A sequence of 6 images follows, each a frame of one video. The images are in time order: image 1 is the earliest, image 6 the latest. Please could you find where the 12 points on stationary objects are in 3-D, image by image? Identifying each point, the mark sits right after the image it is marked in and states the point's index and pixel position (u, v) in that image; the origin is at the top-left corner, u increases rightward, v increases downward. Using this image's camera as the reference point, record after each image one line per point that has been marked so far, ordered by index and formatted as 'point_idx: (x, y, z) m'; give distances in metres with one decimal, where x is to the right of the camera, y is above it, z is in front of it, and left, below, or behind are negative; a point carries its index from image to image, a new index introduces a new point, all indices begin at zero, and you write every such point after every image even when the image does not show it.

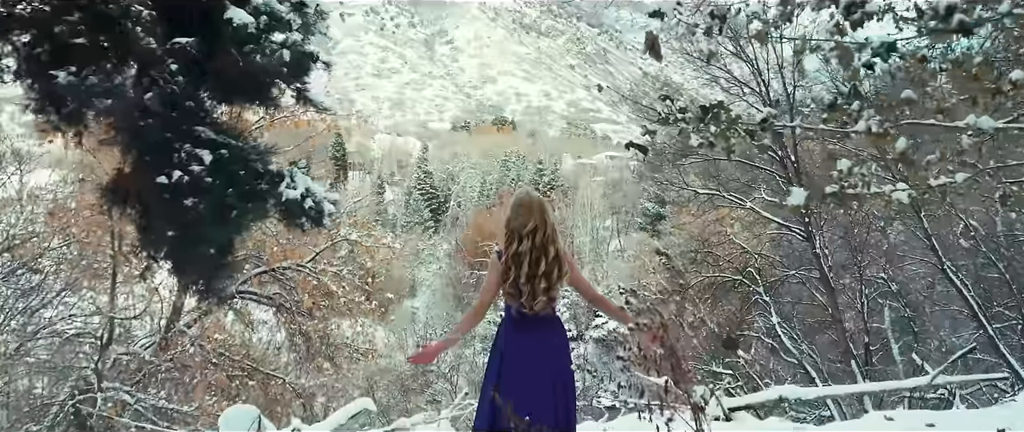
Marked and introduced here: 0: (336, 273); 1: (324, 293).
0: (-2.4, -0.8, +10.0) m
1: (-2.6, -1.1, +10.0) m
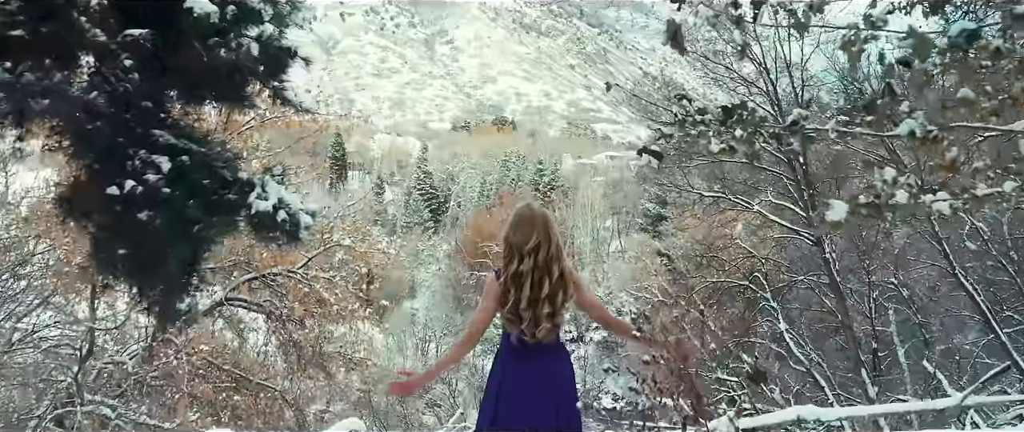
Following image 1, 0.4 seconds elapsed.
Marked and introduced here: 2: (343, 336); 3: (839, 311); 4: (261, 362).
0: (-2.4, -0.8, +9.7) m
1: (-2.6, -1.1, +9.6) m
2: (-2.4, -1.8, +10.6) m
3: (+5.2, -1.5, +11.7) m
4: (-3.3, -2.0, +9.7) m
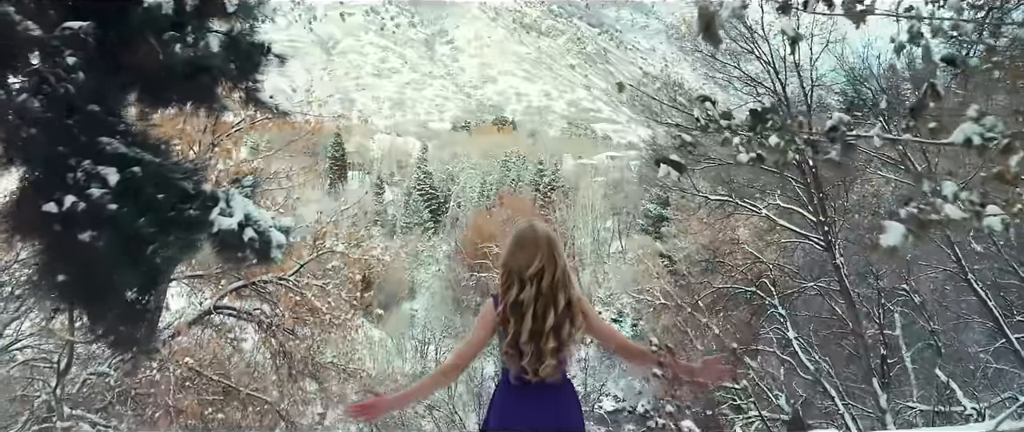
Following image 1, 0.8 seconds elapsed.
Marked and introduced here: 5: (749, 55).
0: (-2.4, -0.9, +9.3) m
1: (-2.6, -1.2, +9.3) m
2: (-2.4, -1.8, +10.2) m
3: (+5.2, -1.6, +11.3) m
4: (-3.3, -2.0, +9.4) m
5: (+3.6, +2.5, +11.2) m
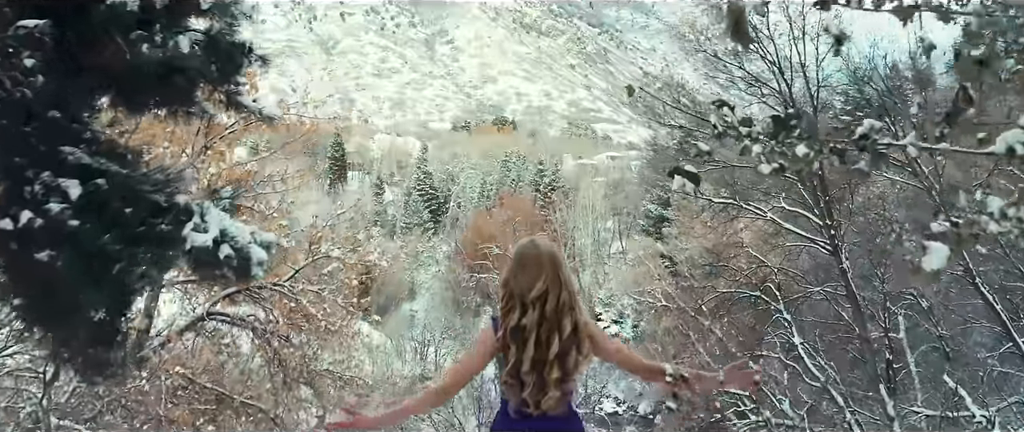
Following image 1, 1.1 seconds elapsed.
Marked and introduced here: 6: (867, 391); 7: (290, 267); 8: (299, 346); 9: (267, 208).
0: (-2.4, -0.9, +9.1) m
1: (-2.6, -1.2, +9.1) m
2: (-2.4, -1.9, +10.0) m
3: (+5.2, -1.6, +11.1) m
4: (-3.3, -2.1, +9.2) m
5: (+3.6, +2.5, +11.0) m
6: (+5.5, -2.7, +11.4) m
7: (-2.7, -0.6, +8.8) m
8: (-2.6, -1.6, +8.8) m
9: (-3.0, +0.1, +8.8) m
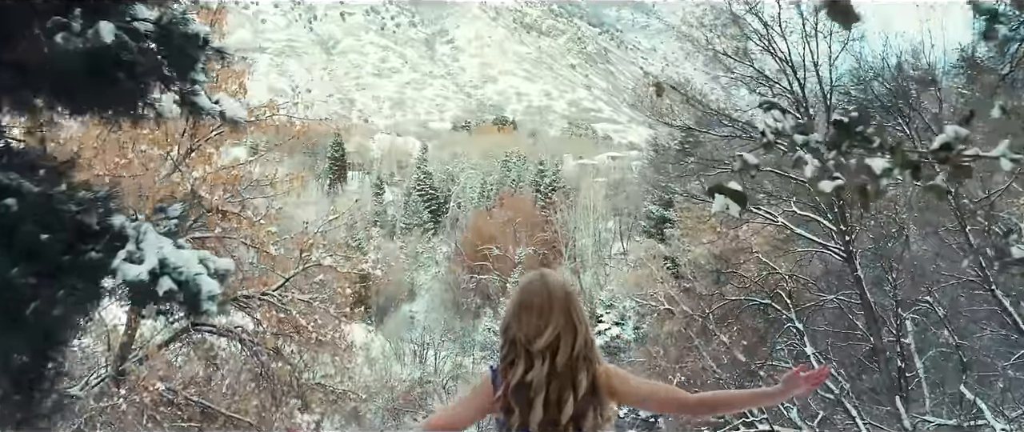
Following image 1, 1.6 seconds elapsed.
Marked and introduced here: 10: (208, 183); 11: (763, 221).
0: (-2.4, -1.0, +8.7) m
1: (-2.6, -1.3, +8.7) m
2: (-2.4, -1.9, +9.6) m
3: (+5.2, -1.7, +10.7) m
4: (-3.3, -2.1, +8.8) m
5: (+3.6, +2.4, +10.6) m
6: (+5.5, -2.8, +11.0) m
7: (-2.7, -0.7, +8.4) m
8: (-2.6, -1.6, +8.4) m
9: (-3.0, 0.0, +8.4) m
10: (-3.3, +0.4, +8.0) m
11: (+3.8, -0.1, +10.9) m
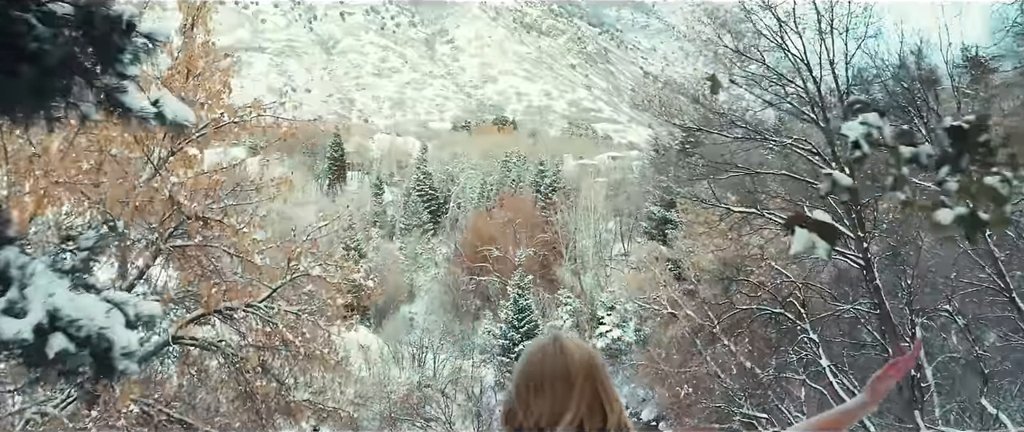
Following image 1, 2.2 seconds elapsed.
0: (-2.3, -1.1, +8.2) m
1: (-2.6, -1.4, +8.2) m
2: (-2.4, -2.0, +9.1) m
3: (+5.2, -1.8, +10.2) m
4: (-3.3, -2.2, +8.3) m
5: (+3.6, +2.3, +10.1) m
6: (+5.6, -2.9, +10.5) m
7: (-2.7, -0.7, +8.0) m
8: (-2.6, -1.7, +8.0) m
9: (-2.9, 0.0, +7.9) m
10: (-3.3, +0.3, +7.5) m
11: (+3.8, -0.2, +10.5) m
